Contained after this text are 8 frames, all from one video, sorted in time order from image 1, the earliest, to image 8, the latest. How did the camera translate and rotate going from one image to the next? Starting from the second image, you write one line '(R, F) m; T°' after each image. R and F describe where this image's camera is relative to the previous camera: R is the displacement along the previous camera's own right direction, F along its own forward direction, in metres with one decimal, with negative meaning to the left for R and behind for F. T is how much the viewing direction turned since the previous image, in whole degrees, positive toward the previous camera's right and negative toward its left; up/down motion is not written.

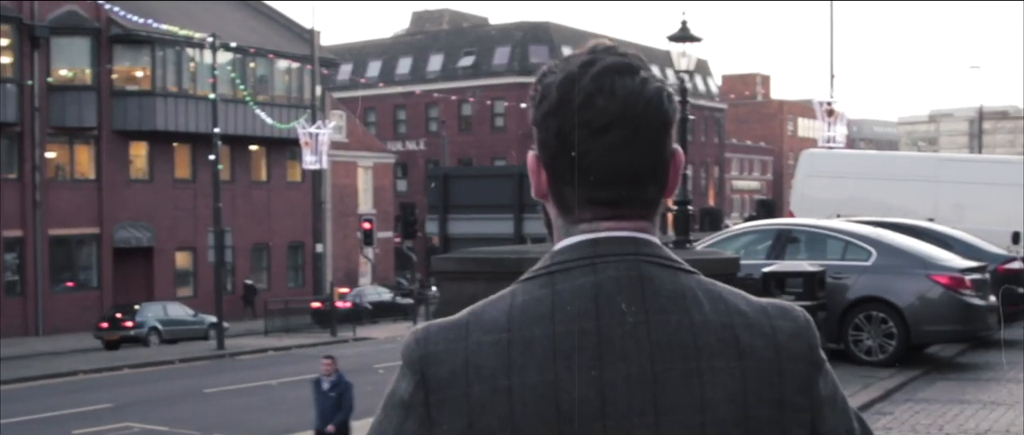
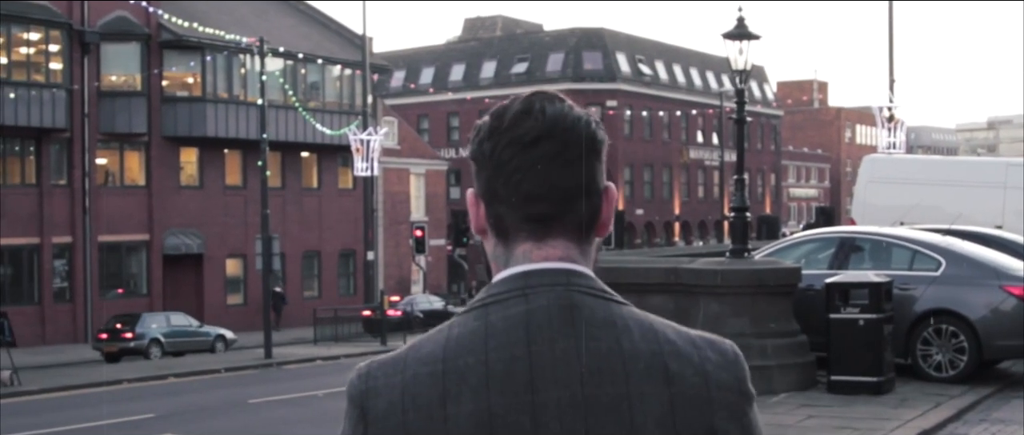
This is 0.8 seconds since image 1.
(0.0, +0.5) m; -2°
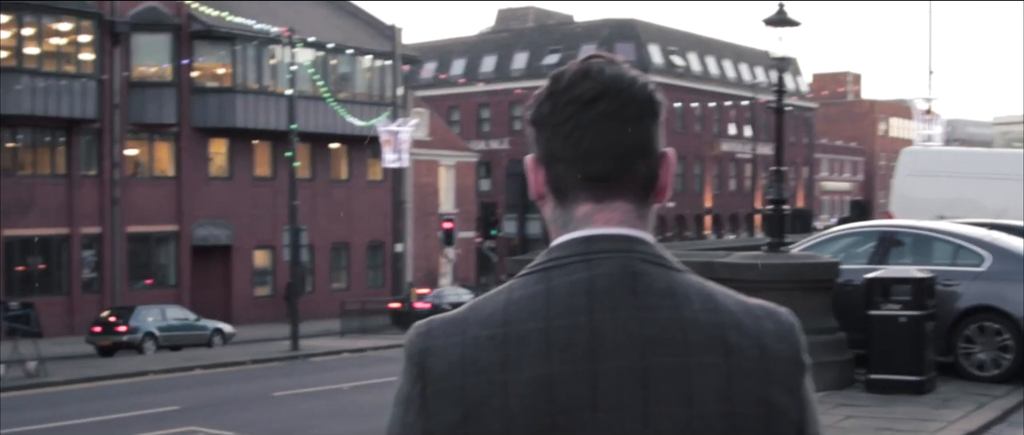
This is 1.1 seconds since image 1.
(0.0, +0.3) m; -1°
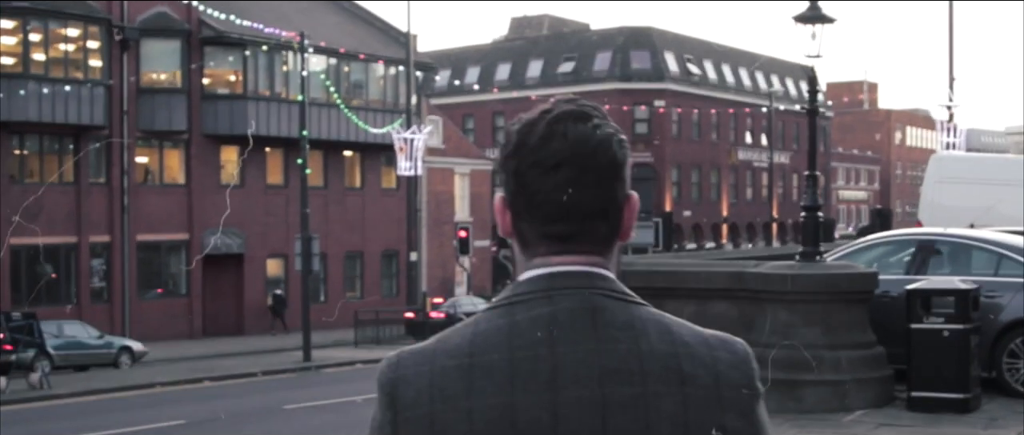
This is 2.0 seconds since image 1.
(0.0, +0.5) m; 0°
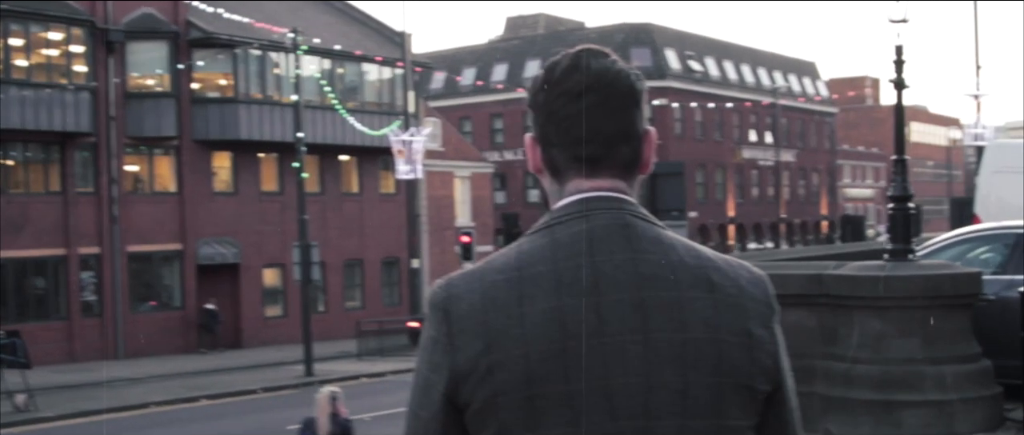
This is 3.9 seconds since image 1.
(-0.2, +1.4) m; 0°
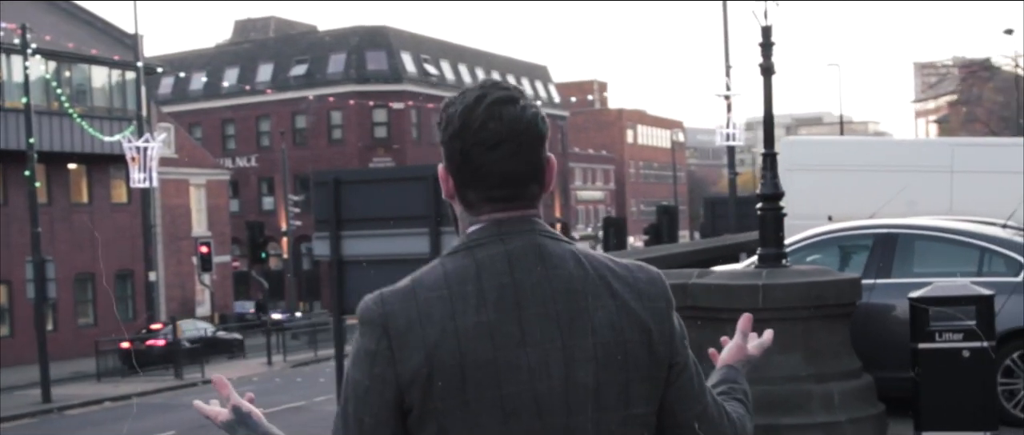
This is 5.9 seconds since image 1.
(-0.5, +1.1) m; +10°
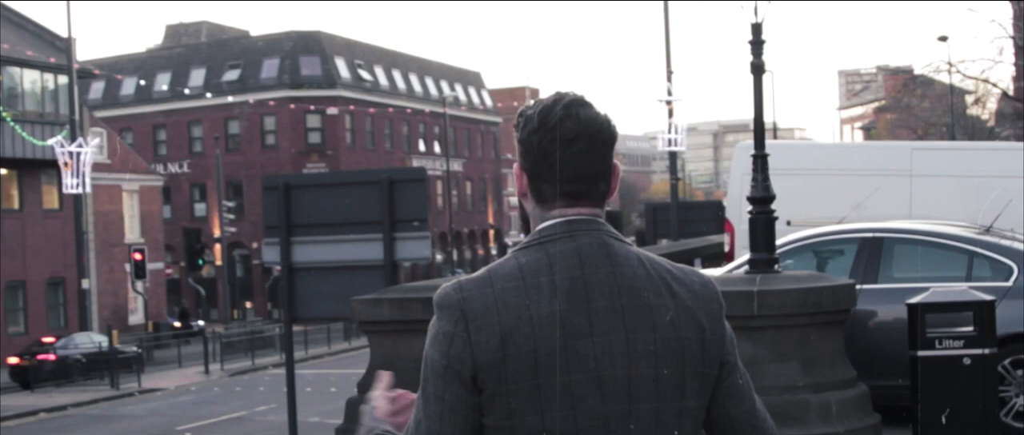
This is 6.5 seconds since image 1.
(-0.2, +0.3) m; +2°
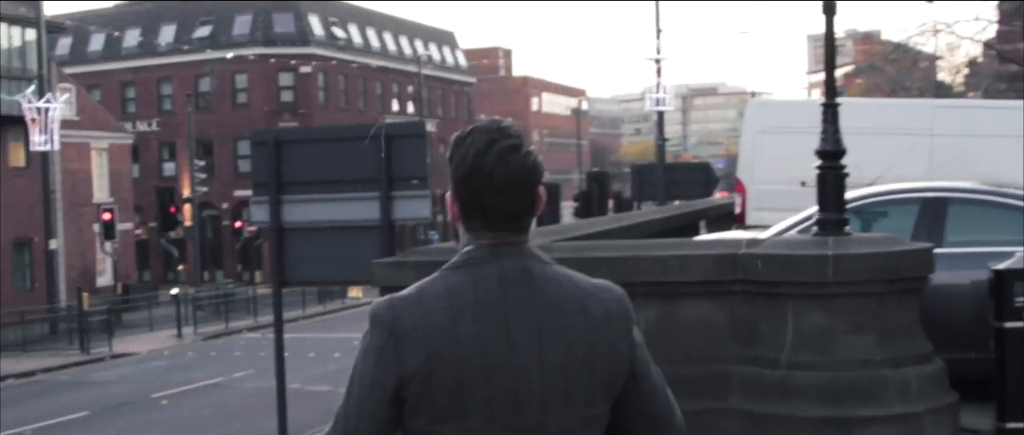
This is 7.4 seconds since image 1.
(-0.3, +0.7) m; +1°
